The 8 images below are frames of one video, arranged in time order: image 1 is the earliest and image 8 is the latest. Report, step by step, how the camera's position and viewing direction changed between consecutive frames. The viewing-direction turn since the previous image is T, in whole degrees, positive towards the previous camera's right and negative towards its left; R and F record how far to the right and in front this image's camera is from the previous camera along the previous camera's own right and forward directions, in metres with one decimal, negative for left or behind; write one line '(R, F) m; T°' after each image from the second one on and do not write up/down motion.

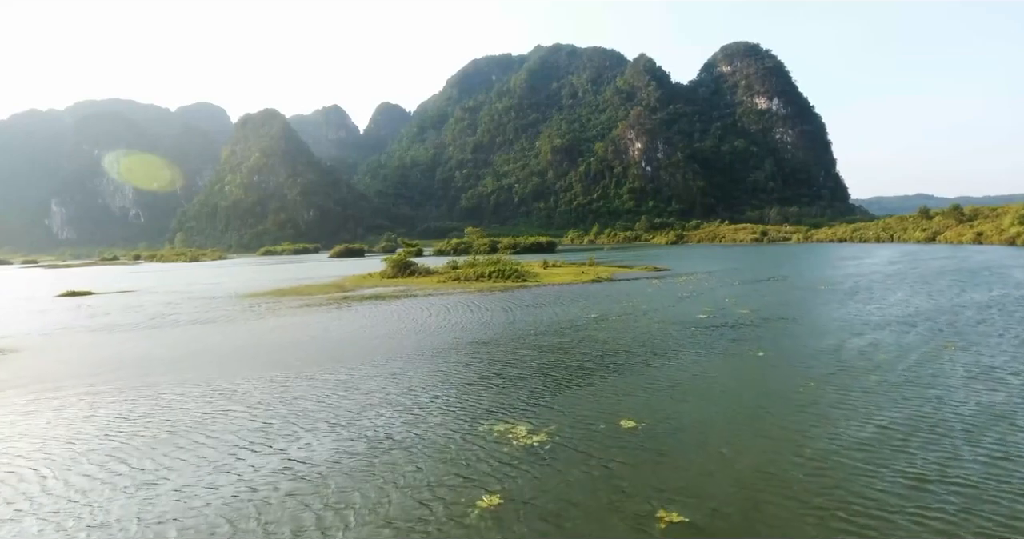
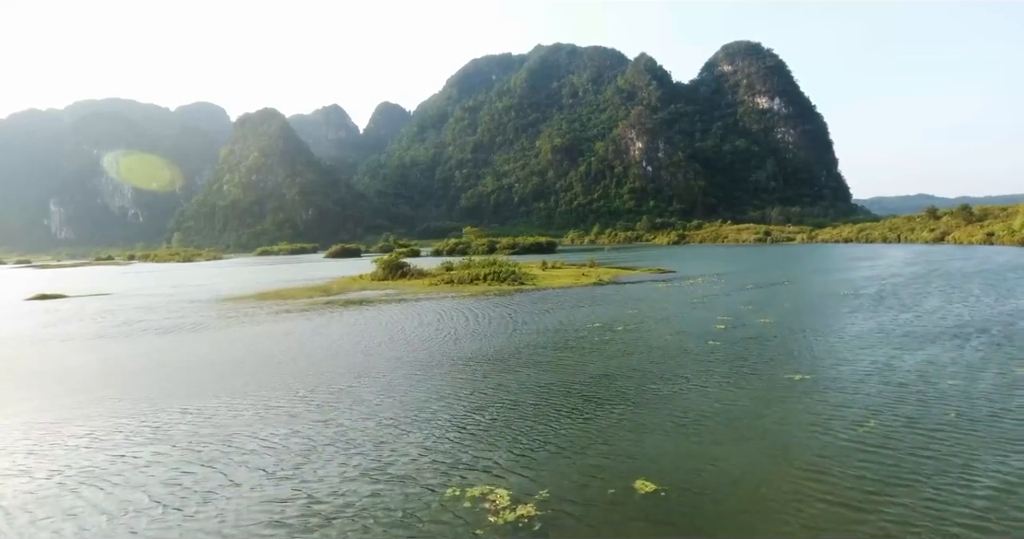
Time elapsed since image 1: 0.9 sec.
(+0.2, +2.3) m; 0°
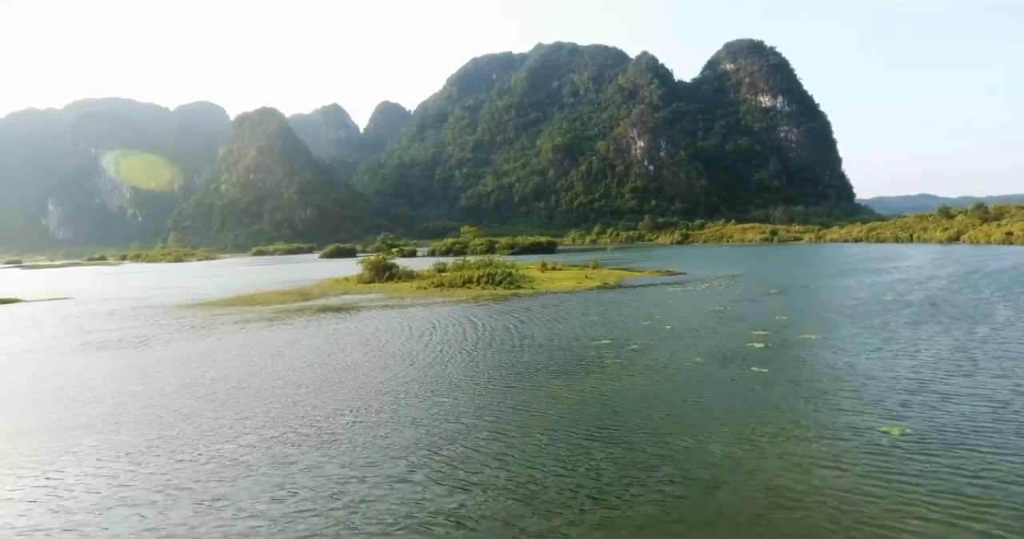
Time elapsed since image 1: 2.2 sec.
(+0.2, +3.4) m; 0°
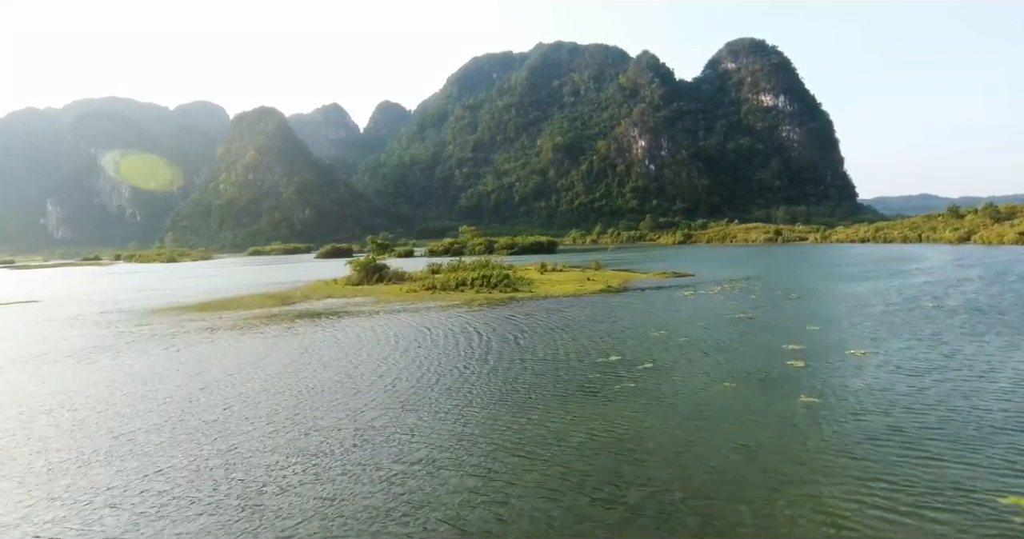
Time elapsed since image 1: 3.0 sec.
(+0.2, +2.4) m; 0°
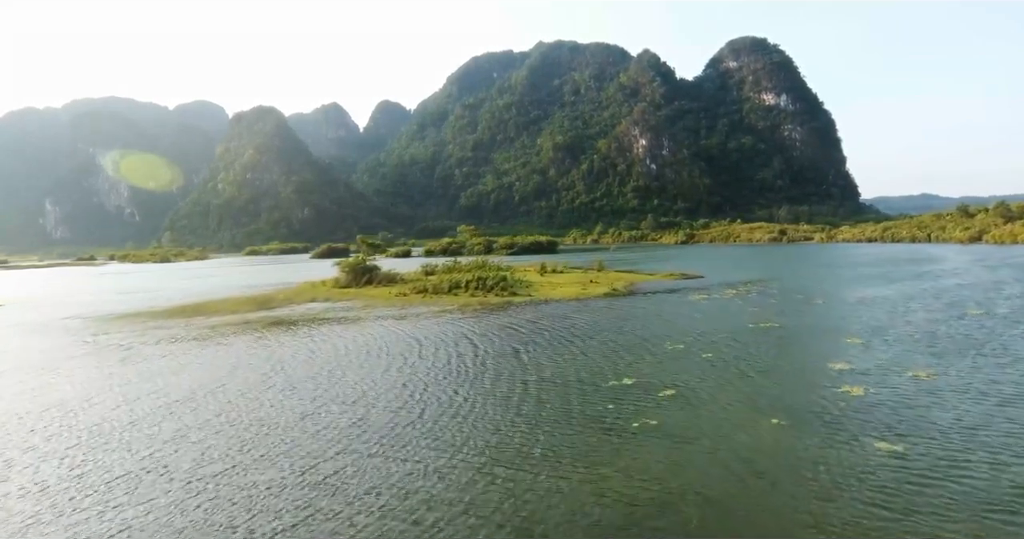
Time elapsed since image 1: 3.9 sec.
(+0.1, +2.3) m; 0°
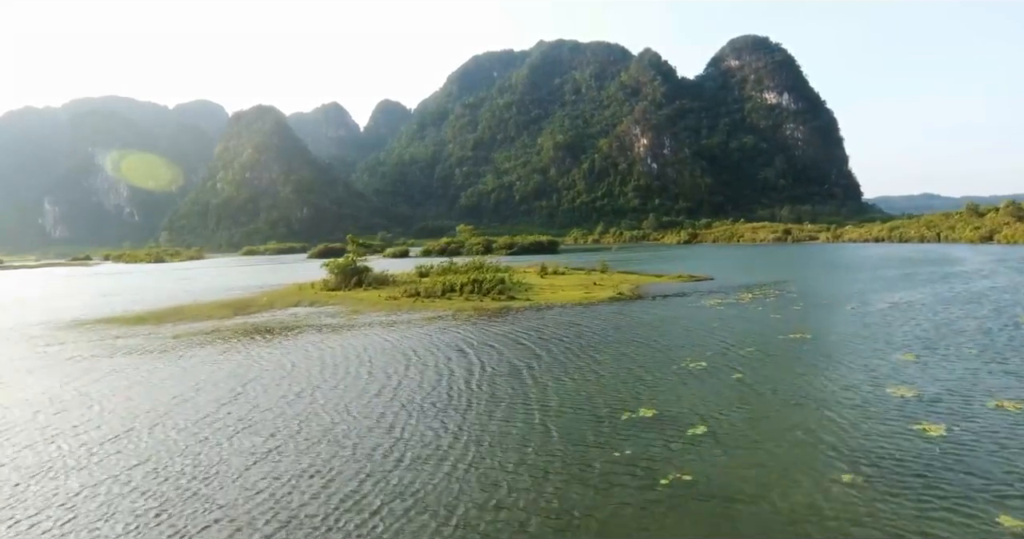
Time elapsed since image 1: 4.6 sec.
(+0.1, +2.1) m; 0°
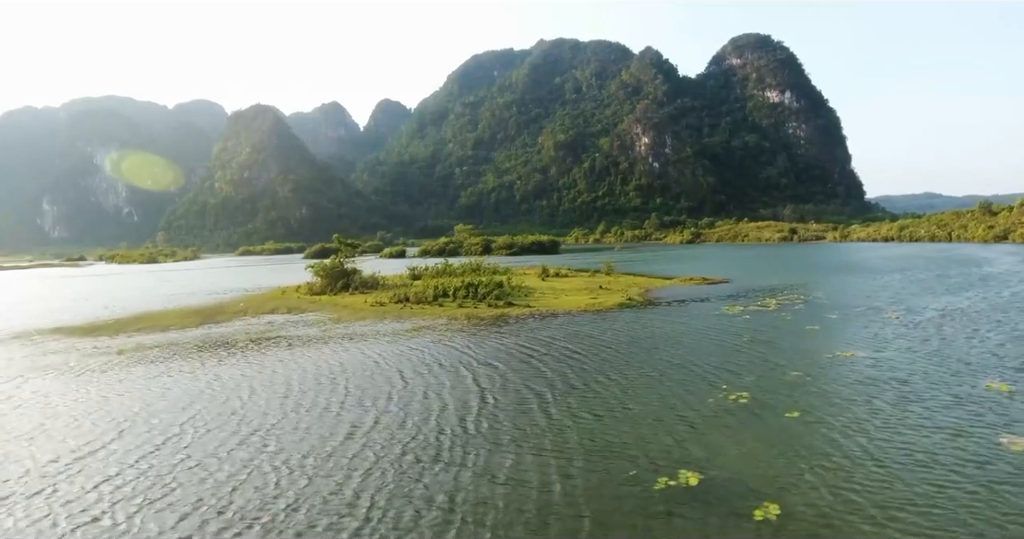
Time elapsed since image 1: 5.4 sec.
(+0.1, +2.6) m; 0°
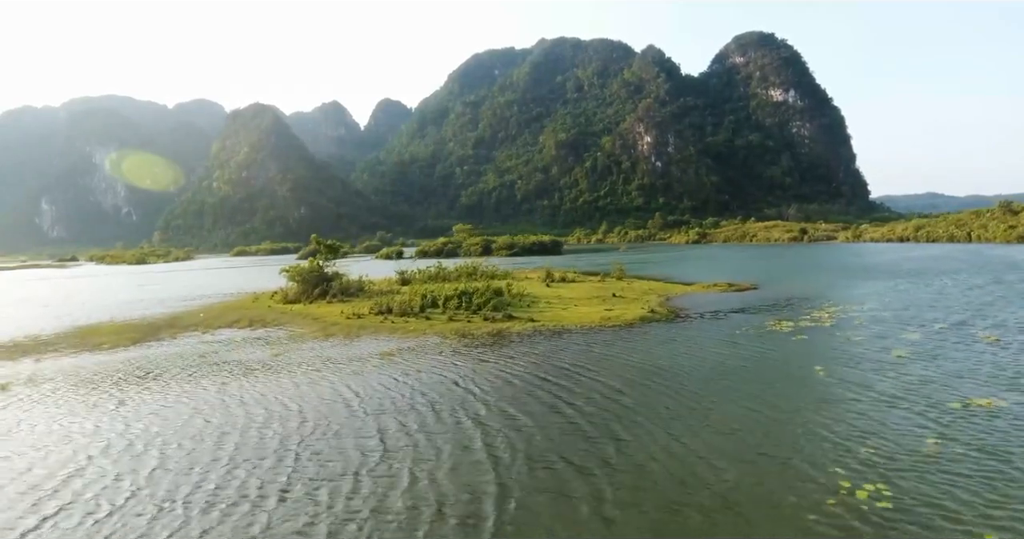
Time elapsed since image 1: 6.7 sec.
(0.0, +3.8) m; 0°
